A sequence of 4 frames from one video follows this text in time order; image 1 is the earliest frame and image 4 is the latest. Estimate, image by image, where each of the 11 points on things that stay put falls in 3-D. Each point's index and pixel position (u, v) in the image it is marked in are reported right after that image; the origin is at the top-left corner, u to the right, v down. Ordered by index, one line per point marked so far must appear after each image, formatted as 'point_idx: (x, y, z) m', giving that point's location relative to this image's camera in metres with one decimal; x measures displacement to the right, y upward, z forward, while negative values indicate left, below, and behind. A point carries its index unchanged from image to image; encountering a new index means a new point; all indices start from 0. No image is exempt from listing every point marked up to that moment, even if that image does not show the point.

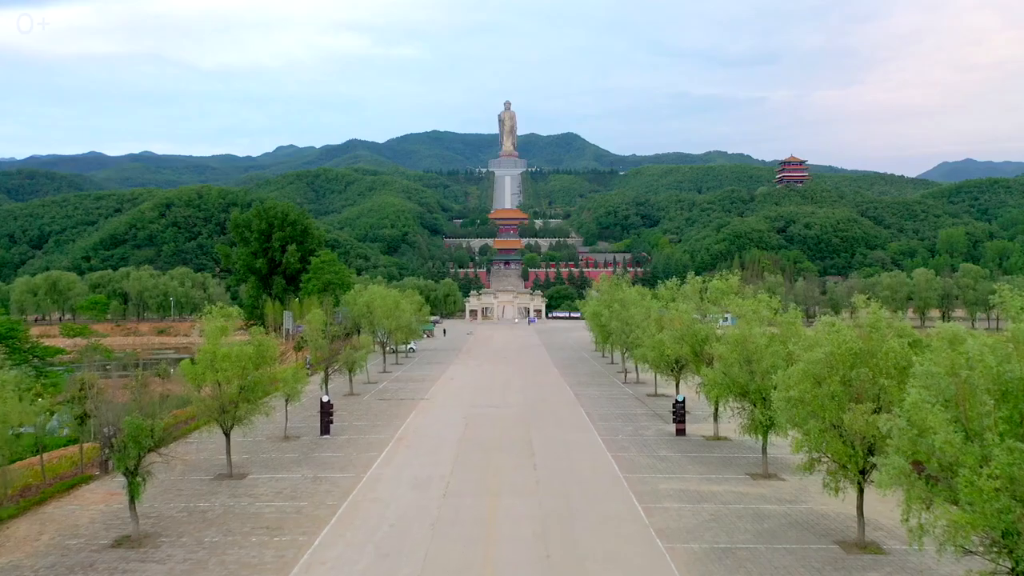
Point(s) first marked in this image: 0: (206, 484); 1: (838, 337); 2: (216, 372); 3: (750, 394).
0: (-6.7, -4.3, +18.3) m
1: (+5.2, -0.8, +13.4) m
2: (-6.4, -1.8, +18.2) m
3: (+5.2, -2.3, +18.4) m
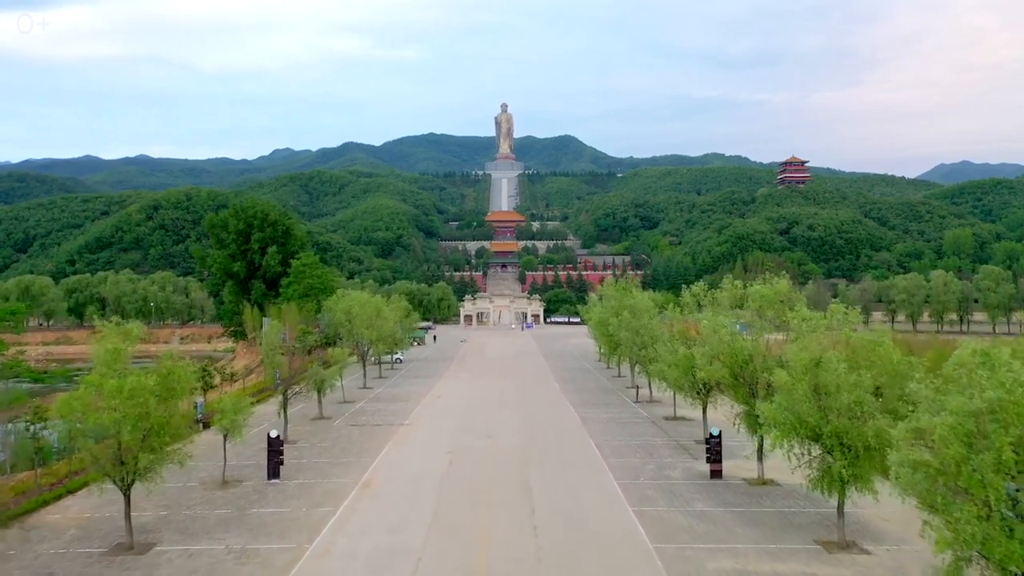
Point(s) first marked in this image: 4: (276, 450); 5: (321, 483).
0: (-6.8, -4.4, +13.6) m
1: (+5.1, -0.9, +8.8) m
2: (-6.5, -2.0, +13.5) m
3: (+5.1, -2.4, +13.7) m
4: (-5.3, -3.6, +19.0) m
5: (-4.3, -4.4, +19.1) m
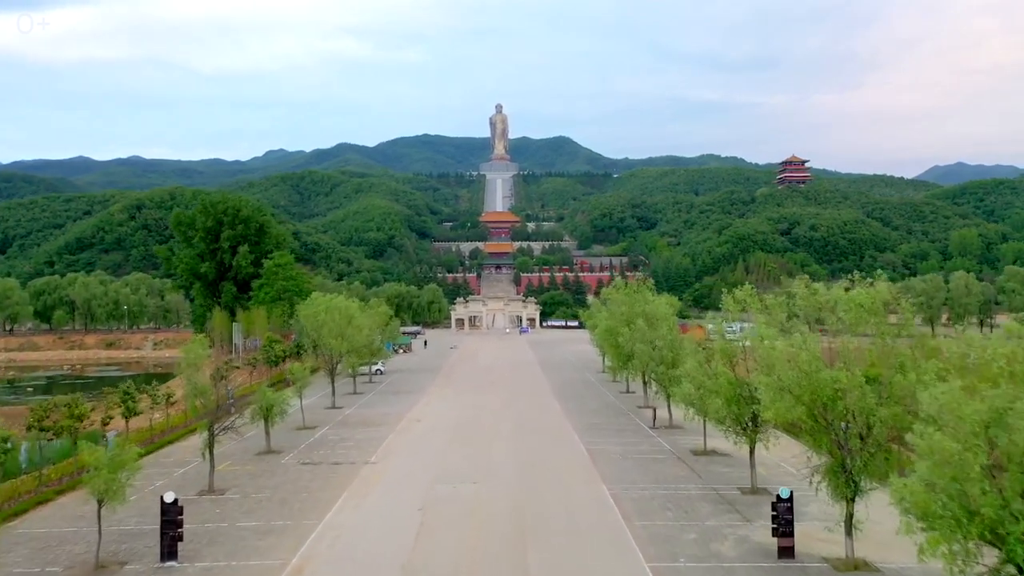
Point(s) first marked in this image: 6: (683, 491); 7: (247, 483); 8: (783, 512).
0: (-6.9, -4.5, +8.2) m
1: (+5.0, -1.0, +3.4) m
2: (-6.6, -2.0, +8.1) m
3: (+5.0, -2.5, +8.4) m
4: (-5.5, -3.7, +13.5) m
5: (-4.5, -4.5, +13.6) m
6: (+3.8, -4.4, +18.5) m
7: (-6.2, -4.5, +19.6) m
8: (+4.4, -3.6, +13.6) m
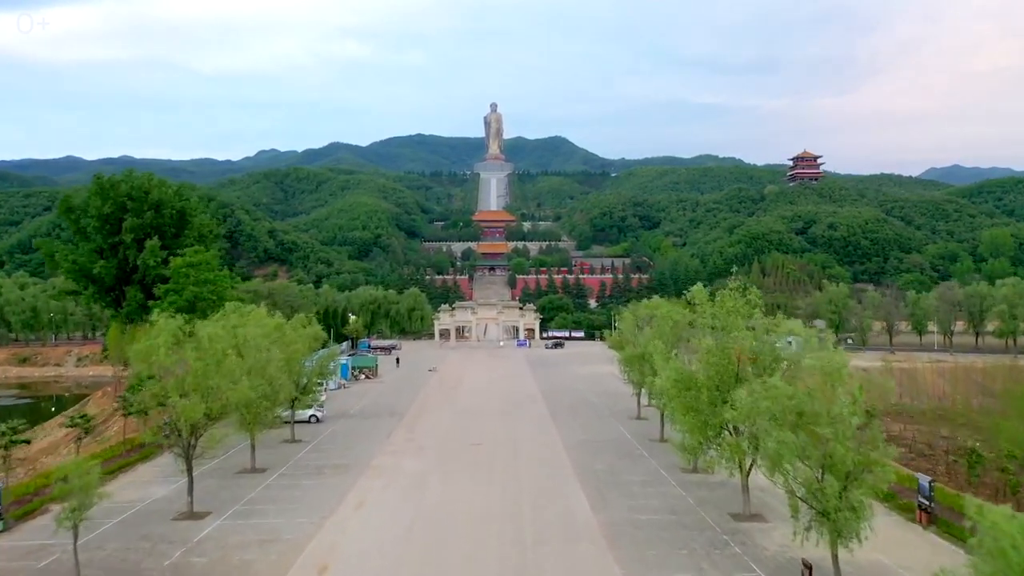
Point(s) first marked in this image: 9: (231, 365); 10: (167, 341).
0: (-6.8, -4.7, -6.3) m
1: (+5.1, -1.2, -10.9) m
2: (-6.6, -2.3, -6.3) m
3: (+5.0, -2.8, -6.0) m
4: (-5.4, -4.0, -0.9) m
5: (-4.4, -4.8, -0.8) m
6: (+3.8, -4.7, +4.2) m
7: (-6.2, -4.8, +5.2) m
8: (+4.5, -3.9, -0.7) m
9: (-6.4, -1.7, +20.1) m
10: (-8.3, -1.1, +20.1) m
